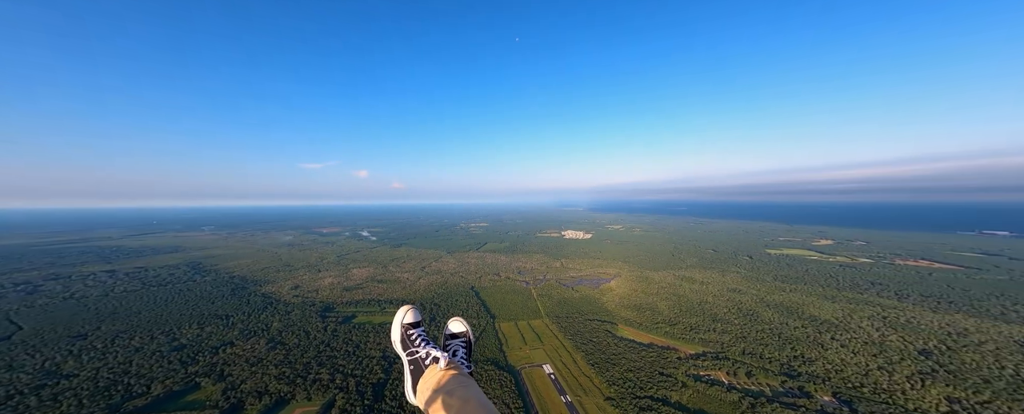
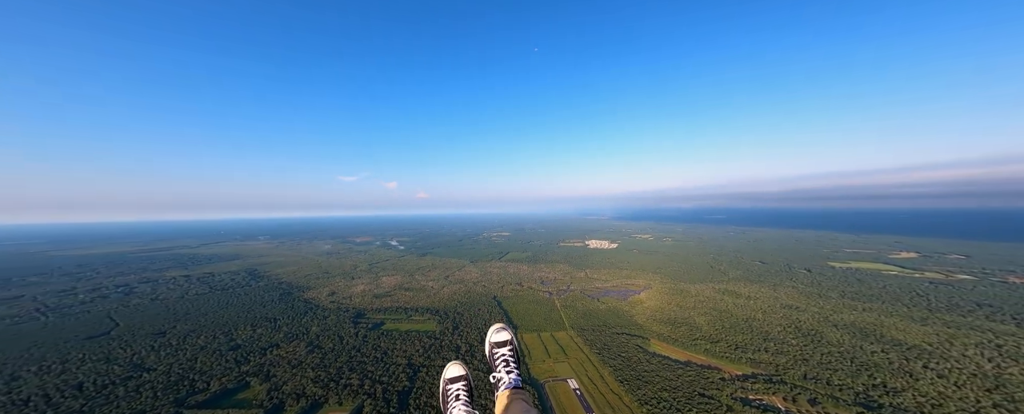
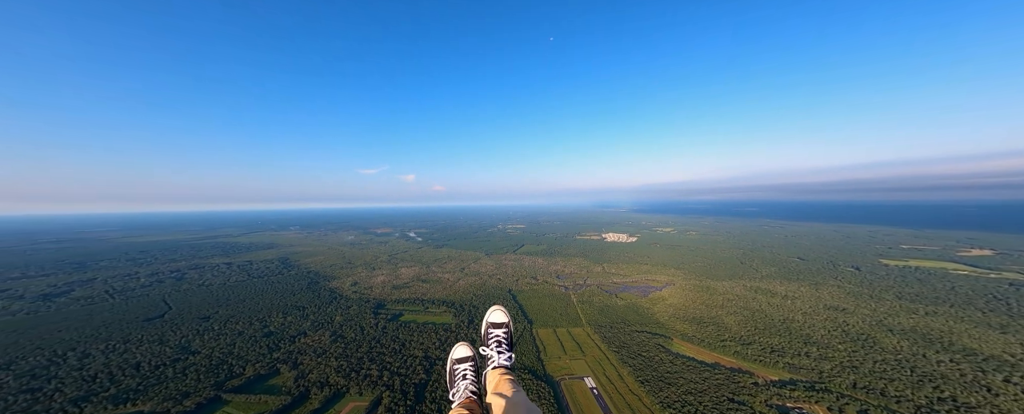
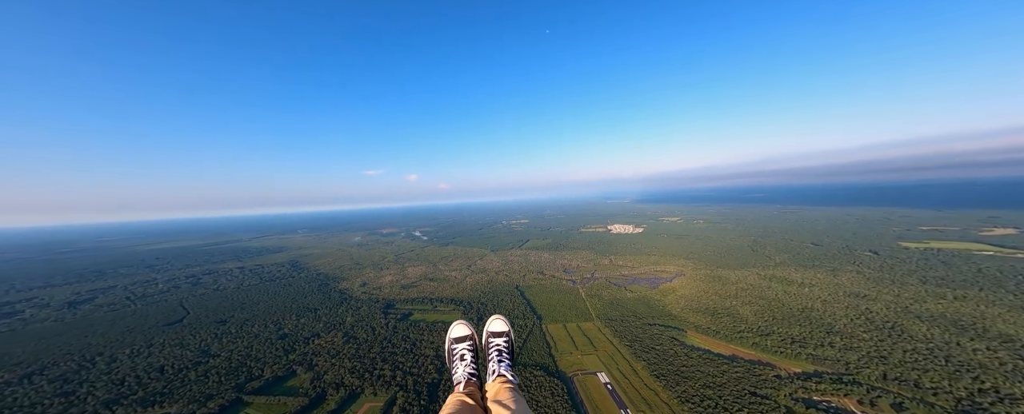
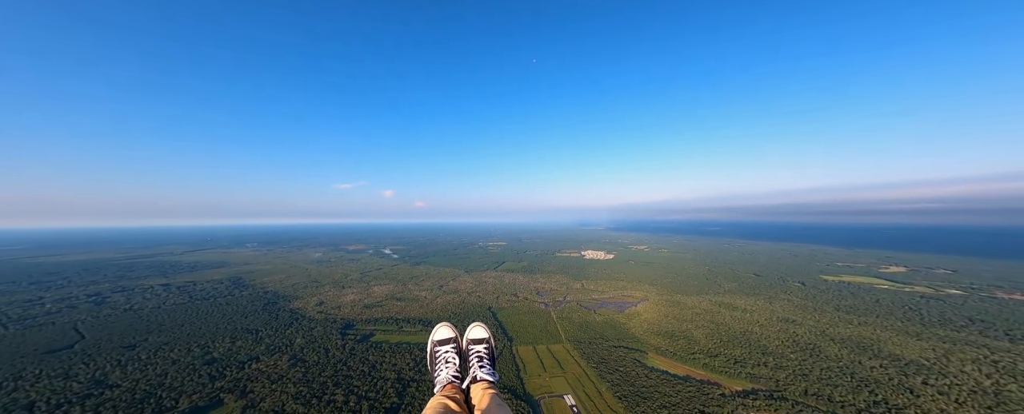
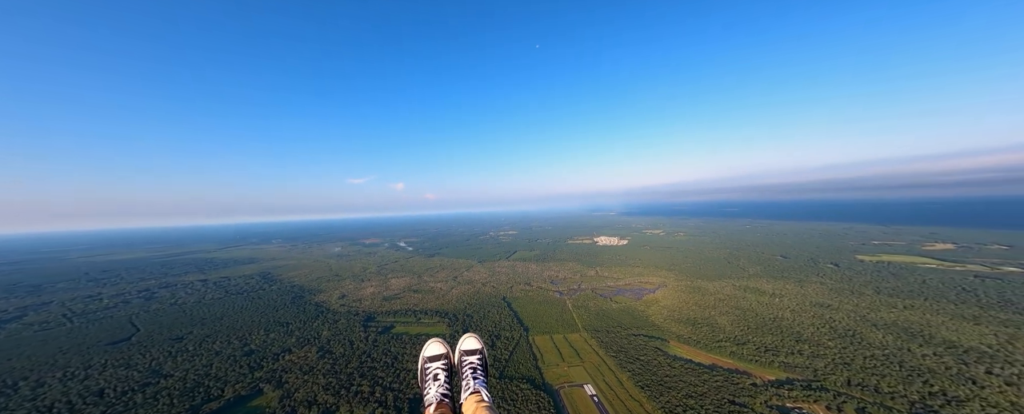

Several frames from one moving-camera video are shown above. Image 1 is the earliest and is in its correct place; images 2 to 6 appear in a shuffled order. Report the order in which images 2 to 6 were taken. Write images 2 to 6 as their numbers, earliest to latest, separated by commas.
2, 5, 3, 6, 4
